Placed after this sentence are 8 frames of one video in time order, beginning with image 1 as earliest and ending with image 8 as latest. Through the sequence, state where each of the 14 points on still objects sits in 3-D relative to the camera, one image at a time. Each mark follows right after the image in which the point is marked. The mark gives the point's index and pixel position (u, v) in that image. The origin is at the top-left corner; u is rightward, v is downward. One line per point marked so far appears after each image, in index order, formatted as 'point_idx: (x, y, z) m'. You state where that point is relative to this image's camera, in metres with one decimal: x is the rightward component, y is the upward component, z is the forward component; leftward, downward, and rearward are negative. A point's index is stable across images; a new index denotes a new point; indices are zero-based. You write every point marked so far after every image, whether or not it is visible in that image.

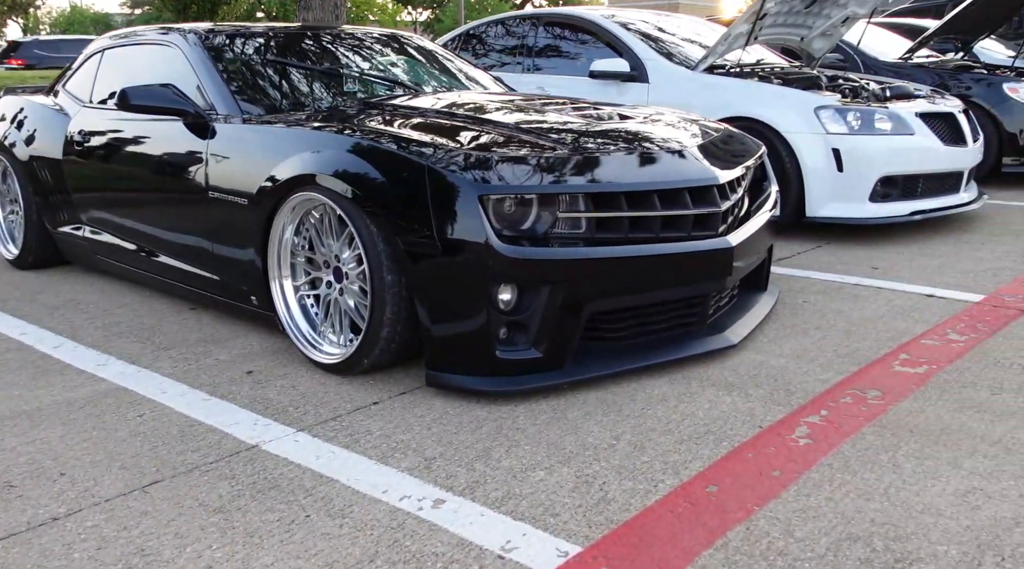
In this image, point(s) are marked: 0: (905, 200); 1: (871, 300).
0: (+2.5, +0.5, +6.3) m
1: (+1.7, -0.1, +4.8) m
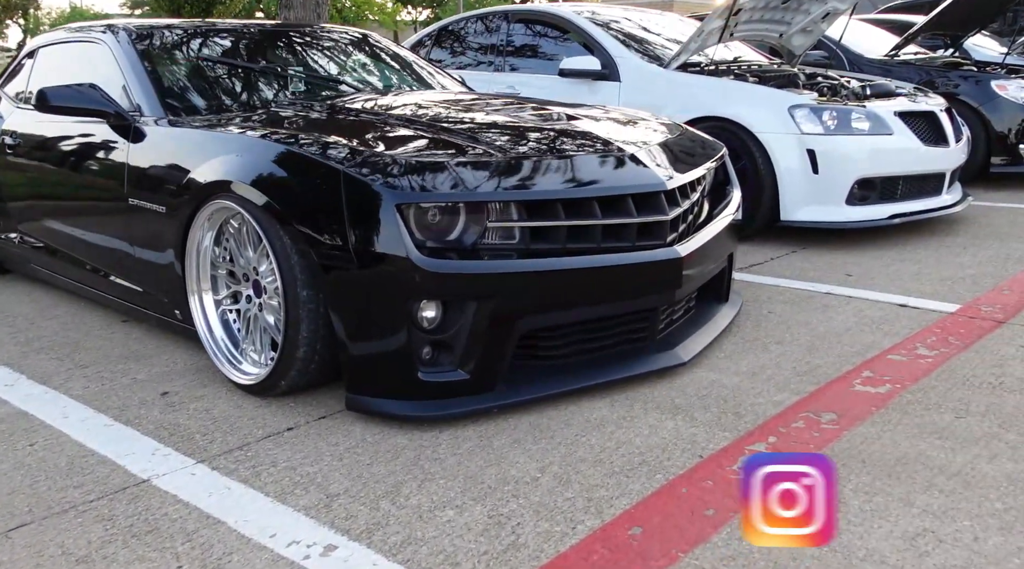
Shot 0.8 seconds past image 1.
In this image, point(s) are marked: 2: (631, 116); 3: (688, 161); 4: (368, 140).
0: (+2.2, +0.5, +6.0) m
1: (+1.5, -0.1, +4.5) m
2: (+0.6, +0.8, +4.8) m
3: (+0.7, +0.5, +4.0) m
4: (-0.5, +0.5, +3.4) m
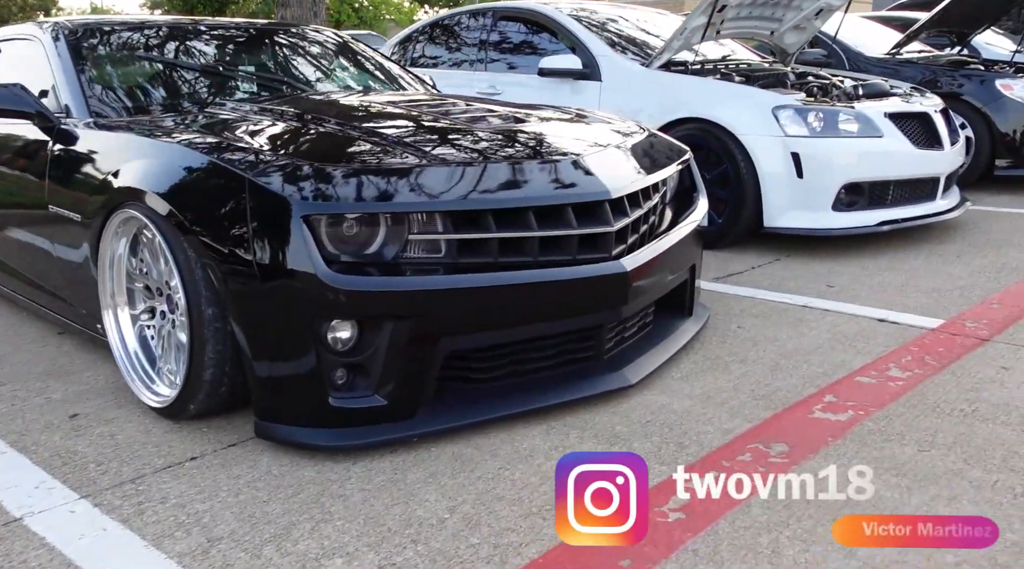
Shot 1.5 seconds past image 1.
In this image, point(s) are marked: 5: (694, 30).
0: (+2.1, +0.4, +5.8) m
1: (+1.3, -0.2, +4.3) m
2: (+0.4, +0.7, +4.5) m
3: (+0.5, +0.5, +3.8) m
4: (-0.7, +0.4, +3.1) m
5: (+1.2, +1.6, +6.3) m
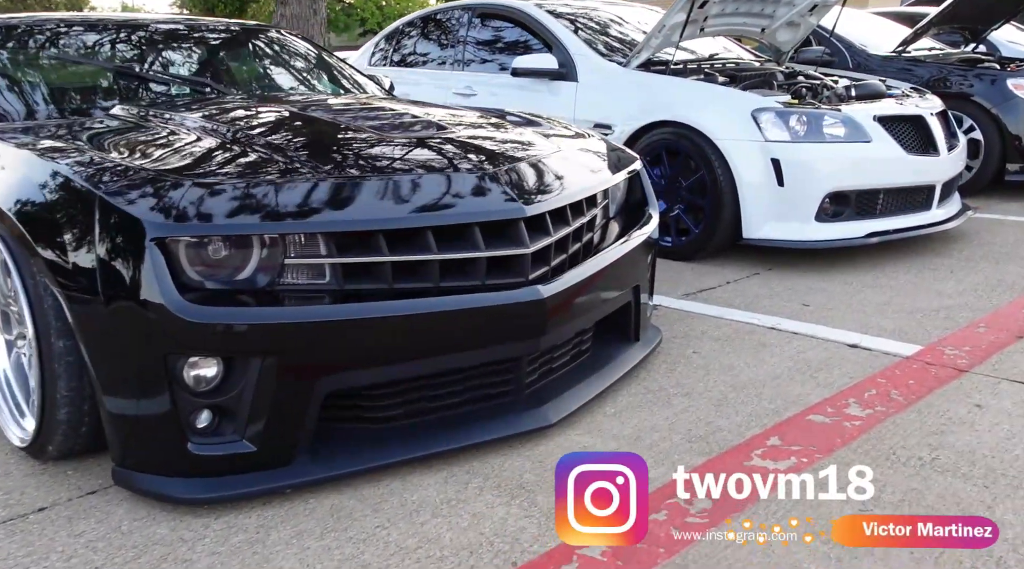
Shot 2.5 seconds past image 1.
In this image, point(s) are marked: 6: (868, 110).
0: (+1.9, +0.3, +5.4) m
1: (+1.0, -0.3, +3.9) m
2: (+0.1, +0.7, +4.2) m
3: (+0.2, +0.4, +3.4) m
4: (-1.0, +0.4, +2.8) m
5: (+1.0, +1.5, +6.0) m
6: (+1.9, +0.9, +5.4) m
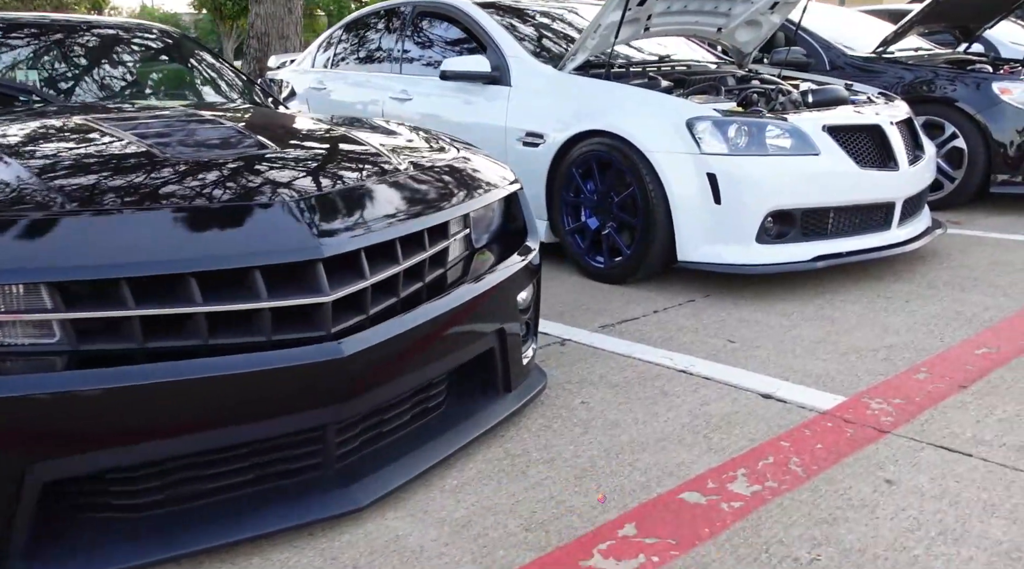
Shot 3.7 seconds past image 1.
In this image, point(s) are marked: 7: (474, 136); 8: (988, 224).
0: (+1.4, +0.2, +4.8) m
1: (+0.6, -0.4, +3.4) m
2: (-0.3, +0.5, +3.7) m
3: (-0.2, +0.3, +2.9) m
4: (-1.5, +0.2, +2.3) m
5: (+0.5, +1.4, +5.4) m
6: (+1.5, +0.8, +4.9) m
7: (-0.2, +0.9, +6.0) m
8: (+3.2, +0.4, +6.7) m
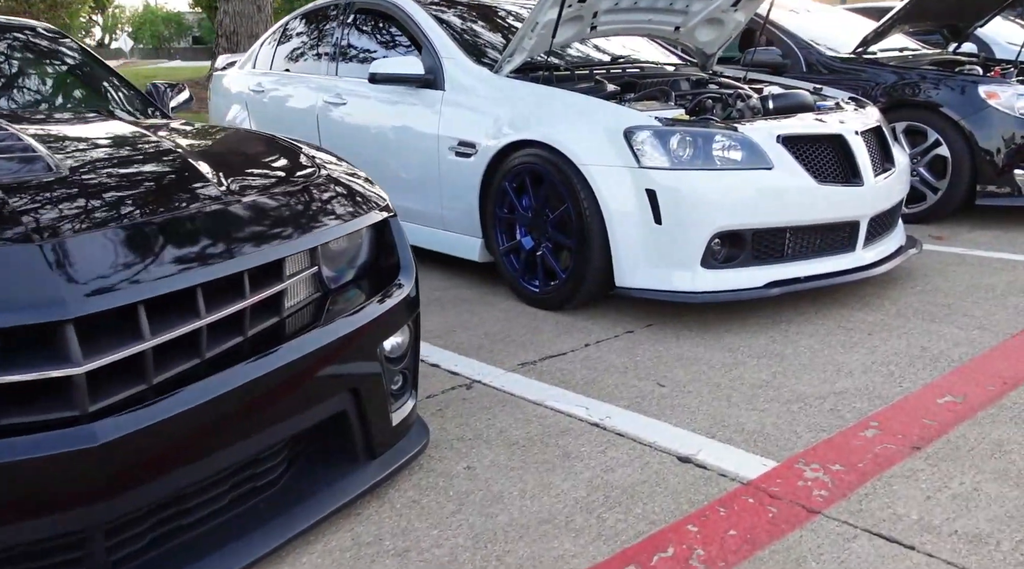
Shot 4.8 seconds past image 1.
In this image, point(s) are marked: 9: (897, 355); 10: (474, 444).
0: (+1.1, +0.1, +4.3) m
1: (+0.2, -0.5, +2.9) m
2: (-0.7, +0.4, +3.2) m
3: (-0.6, +0.1, +2.4) m
4: (-1.8, +0.1, +1.8) m
5: (+0.2, +1.3, +4.9) m
6: (+1.1, +0.7, +4.4) m
7: (-0.6, +0.8, +5.5) m
8: (+2.8, +0.3, +6.2) m
9: (+1.5, -0.3, +3.8) m
10: (-0.1, -0.5, +3.0) m
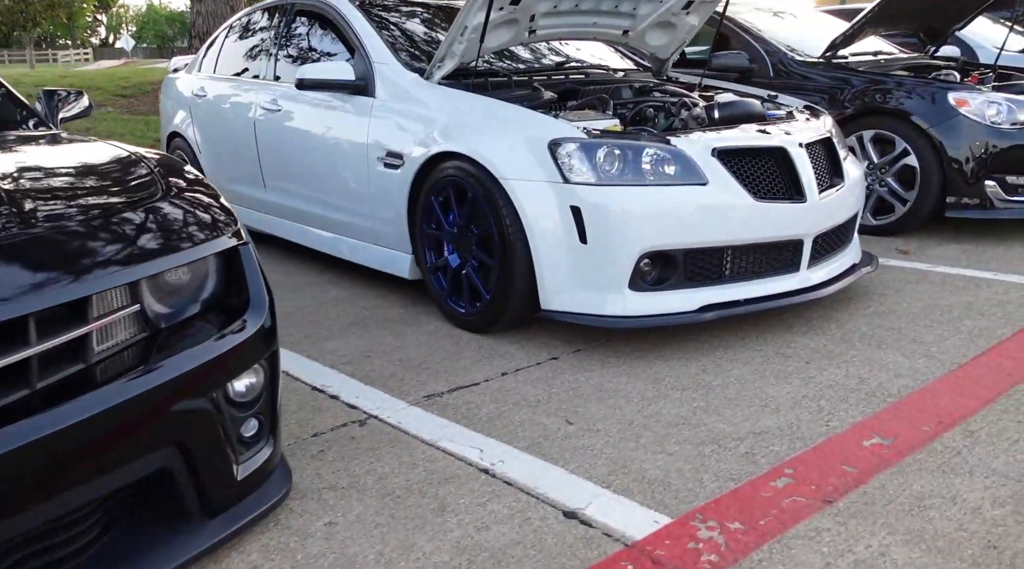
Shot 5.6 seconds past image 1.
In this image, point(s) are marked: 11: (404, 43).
0: (+0.7, 0.0, +4.0) m
1: (-0.2, -0.6, +2.6) m
2: (-1.0, +0.3, +2.9) m
3: (-0.9, 0.0, +2.1) m
4: (-2.2, 0.0, +1.6) m
5: (-0.1, +1.2, +4.7) m
6: (+0.8, +0.6, +4.1) m
7: (-0.9, +0.7, +5.2) m
8: (+2.5, +0.2, +5.9) m
9: (+1.1, -0.4, +3.5) m
10: (-0.5, -0.6, +2.8) m
11: (-0.6, +1.3, +5.2) m
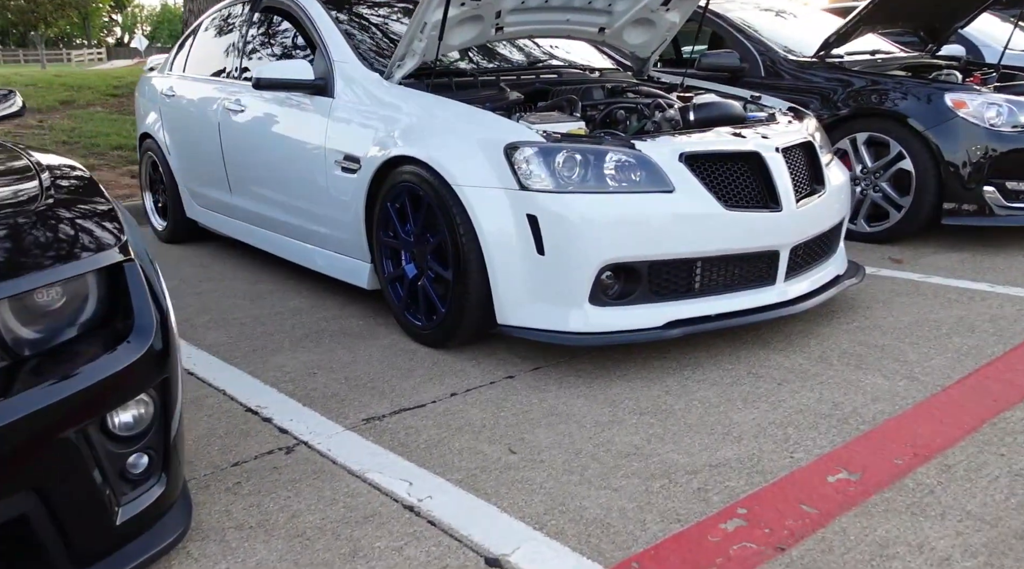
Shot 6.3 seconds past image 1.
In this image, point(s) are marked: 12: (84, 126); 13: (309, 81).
0: (+0.6, -0.1, +3.8) m
1: (-0.3, -0.7, +2.3) m
2: (-1.2, +0.3, +2.6) m
3: (-1.1, 0.0, +1.9) m
4: (-2.4, 0.0, +1.3) m
5: (-0.3, +1.1, +4.4) m
6: (+0.6, +0.5, +3.8) m
7: (-1.1, +0.6, +5.0) m
8: (+2.4, +0.1, +5.6) m
9: (+1.0, -0.4, +3.3) m
10: (-0.7, -0.6, +2.5) m
11: (-0.7, +1.2, +5.0) m
12: (-4.8, +1.8, +11.2) m
13: (-1.0, +1.0, +4.8) m
